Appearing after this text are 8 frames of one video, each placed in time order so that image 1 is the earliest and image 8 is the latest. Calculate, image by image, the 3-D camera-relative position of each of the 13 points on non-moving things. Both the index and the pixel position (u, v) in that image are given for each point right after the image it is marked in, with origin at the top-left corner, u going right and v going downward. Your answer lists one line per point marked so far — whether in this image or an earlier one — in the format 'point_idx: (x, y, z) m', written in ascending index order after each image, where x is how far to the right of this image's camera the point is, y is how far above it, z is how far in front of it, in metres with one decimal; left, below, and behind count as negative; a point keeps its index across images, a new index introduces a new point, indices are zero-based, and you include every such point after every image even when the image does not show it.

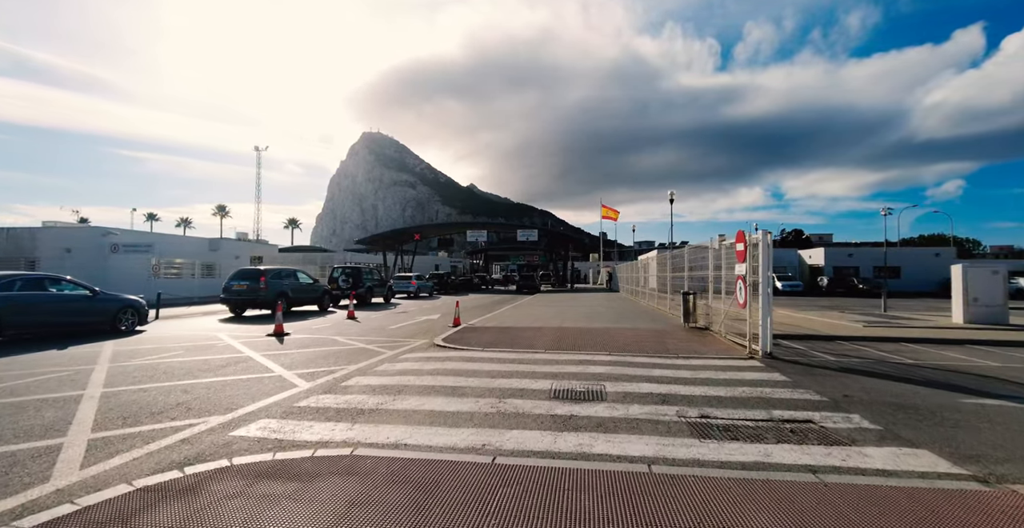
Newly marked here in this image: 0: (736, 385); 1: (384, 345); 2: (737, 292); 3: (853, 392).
0: (+3.7, -2.0, +6.6) m
1: (-3.5, -2.2, +10.9) m
2: (+5.6, -0.7, +9.9) m
3: (+5.2, -2.0, +6.1) m
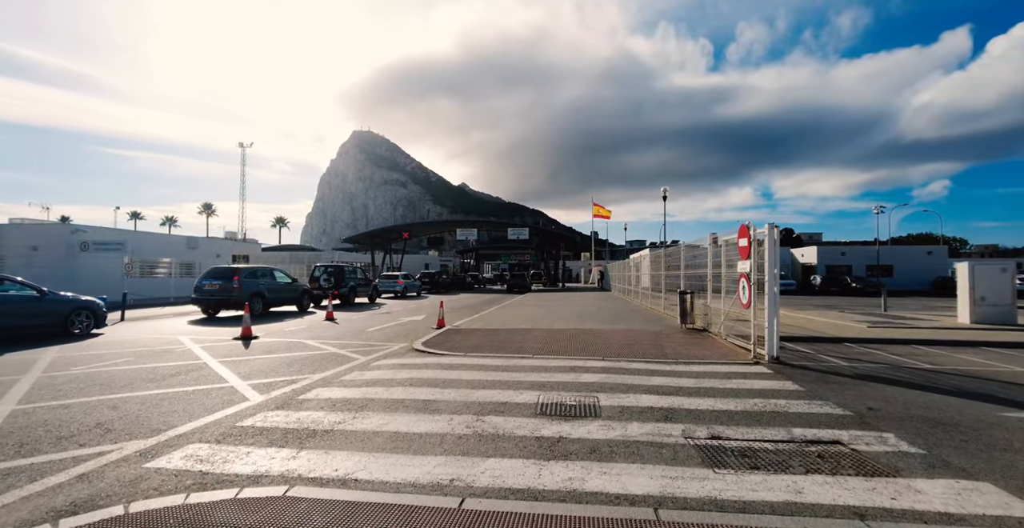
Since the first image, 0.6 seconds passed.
0: (+3.5, -2.0, +5.9) m
1: (-3.9, -2.2, +10.1) m
2: (+5.3, -0.6, +9.2) m
3: (+4.9, -1.9, +5.4) m
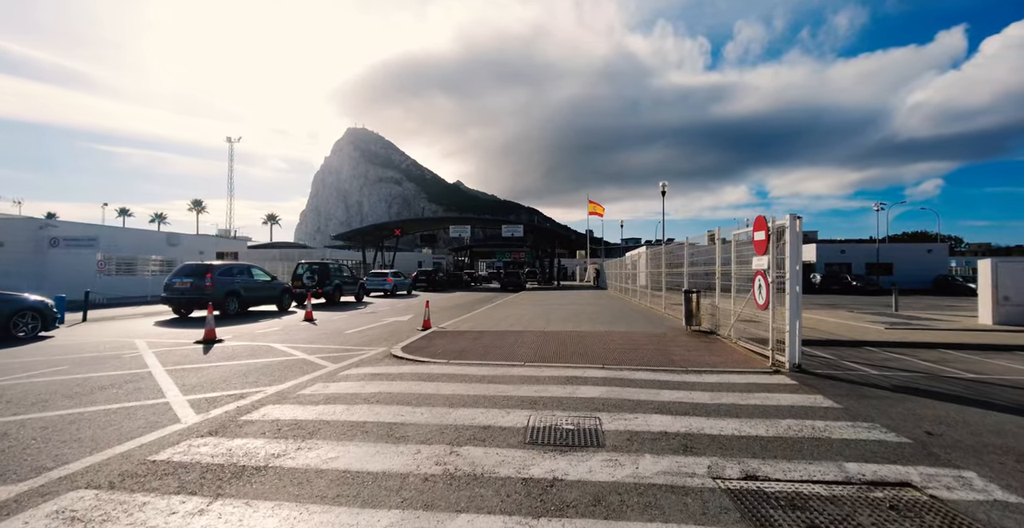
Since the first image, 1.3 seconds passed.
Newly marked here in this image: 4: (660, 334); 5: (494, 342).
0: (+3.3, -1.9, +5.0) m
1: (-4.1, -2.1, +9.0) m
2: (+5.0, -0.6, +8.3) m
3: (+4.8, -1.8, +4.5) m
4: (+4.0, -1.9, +10.7) m
5: (-0.5, -2.0, +10.2) m
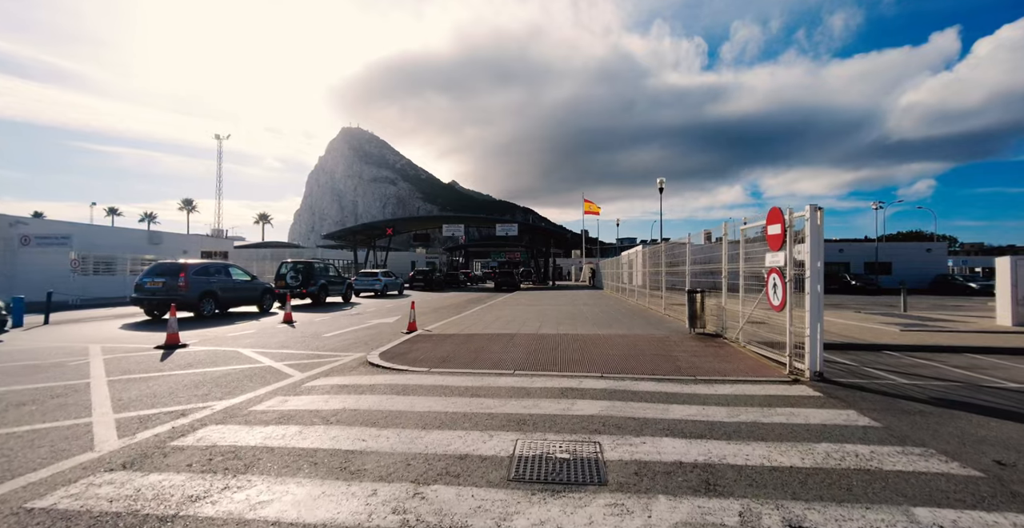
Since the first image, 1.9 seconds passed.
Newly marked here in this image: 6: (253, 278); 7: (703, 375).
0: (+3.1, -1.8, +4.2) m
1: (-4.3, -2.0, +8.2) m
2: (+4.8, -0.5, +7.5) m
3: (+4.6, -1.8, +3.7) m
4: (+3.7, -1.8, +9.9) m
5: (-0.7, -1.9, +9.4) m
6: (-12.1, -0.7, +18.7) m
7: (+3.3, -1.9, +6.8) m
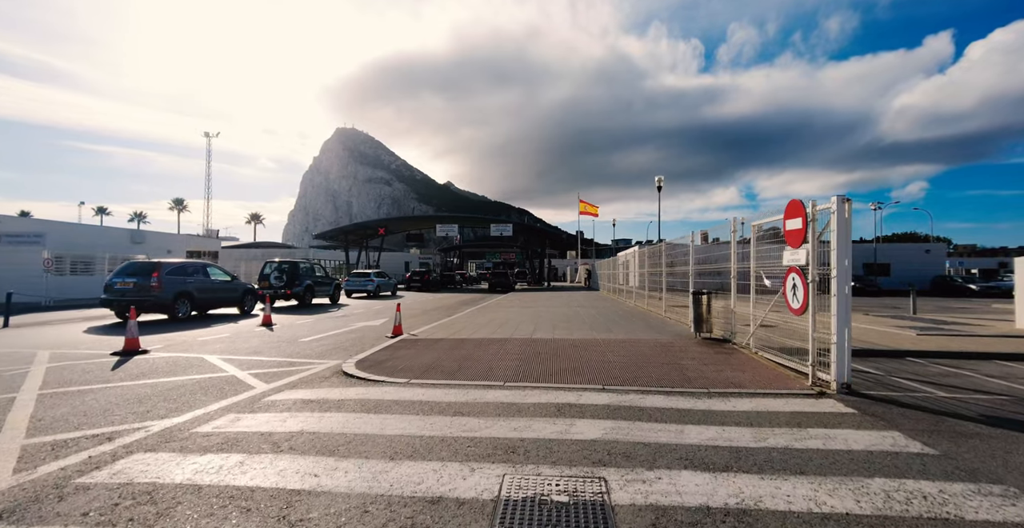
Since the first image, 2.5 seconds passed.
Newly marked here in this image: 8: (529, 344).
0: (+3.0, -1.8, +3.5) m
1: (-4.5, -2.0, +7.3) m
2: (+4.7, -0.5, +6.8) m
3: (+4.5, -1.7, +3.0) m
4: (+3.5, -1.8, +9.2) m
5: (-0.9, -1.9, +8.6) m
6: (-12.3, -0.7, +17.8) m
7: (+3.1, -1.9, +6.1) m
8: (+0.4, -1.9, +9.5) m
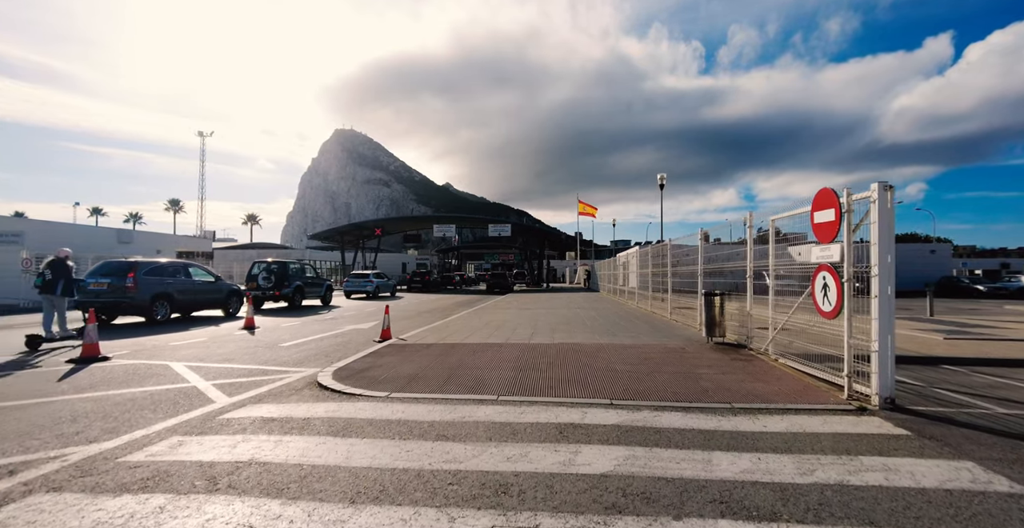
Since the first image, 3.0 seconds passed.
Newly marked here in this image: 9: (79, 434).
0: (+2.9, -1.7, +2.7) m
1: (-4.6, -2.0, +6.6) m
2: (+4.6, -0.4, +6.1) m
3: (+4.4, -1.7, +2.2) m
4: (+3.5, -1.8, +8.4) m
5: (-1.0, -1.9, +7.9) m
6: (-12.5, -0.7, +17.0) m
7: (+3.0, -1.8, +5.3) m
8: (+0.3, -1.9, +8.7) m
9: (-4.8, -1.9, +4.4) m
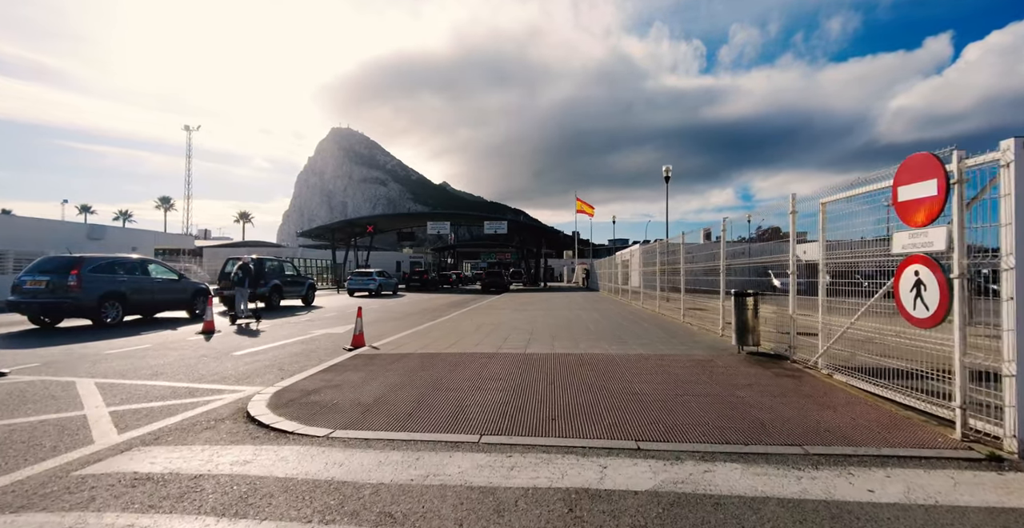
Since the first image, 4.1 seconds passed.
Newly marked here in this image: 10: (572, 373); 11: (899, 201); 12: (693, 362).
0: (+2.8, -1.6, +1.2) m
1: (-4.7, -1.9, +5.0) m
2: (+4.5, -0.3, +4.6) m
3: (+4.3, -1.6, +0.8) m
4: (+3.3, -1.7, +7.0) m
5: (-1.1, -1.8, +6.4) m
6: (-12.7, -0.5, +15.4) m
7: (+2.9, -1.7, +3.9) m
8: (+0.2, -1.8, +7.2) m
9: (-4.9, -1.8, +2.9) m
10: (+1.0, -1.8, +6.6) m
11: (+4.5, +0.7, +4.6) m
12: (+3.1, -1.7, +6.9) m
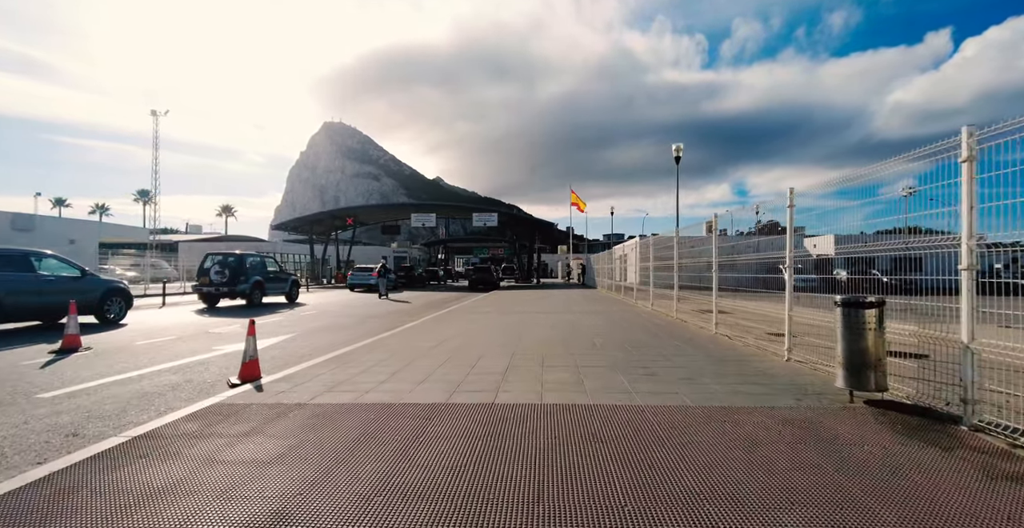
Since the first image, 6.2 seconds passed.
0: (+2.4, -1.6, -1.8) m
1: (-5.1, -1.8, +1.9) m
2: (+4.1, -0.2, +1.6) m
3: (+4.0, -1.5, -2.2) m
4: (+2.9, -1.6, +3.9) m
5: (-1.5, -1.7, +3.3) m
6: (-13.2, -0.3, +12.1) m
7: (+2.5, -1.6, +0.9) m
8: (-0.3, -1.6, +4.2) m
9: (-5.3, -1.7, -0.2) m
10: (+0.6, -1.7, +3.5) m
11: (+4.1, +0.8, +1.6) m
12: (+2.7, -1.6, +3.9) m
